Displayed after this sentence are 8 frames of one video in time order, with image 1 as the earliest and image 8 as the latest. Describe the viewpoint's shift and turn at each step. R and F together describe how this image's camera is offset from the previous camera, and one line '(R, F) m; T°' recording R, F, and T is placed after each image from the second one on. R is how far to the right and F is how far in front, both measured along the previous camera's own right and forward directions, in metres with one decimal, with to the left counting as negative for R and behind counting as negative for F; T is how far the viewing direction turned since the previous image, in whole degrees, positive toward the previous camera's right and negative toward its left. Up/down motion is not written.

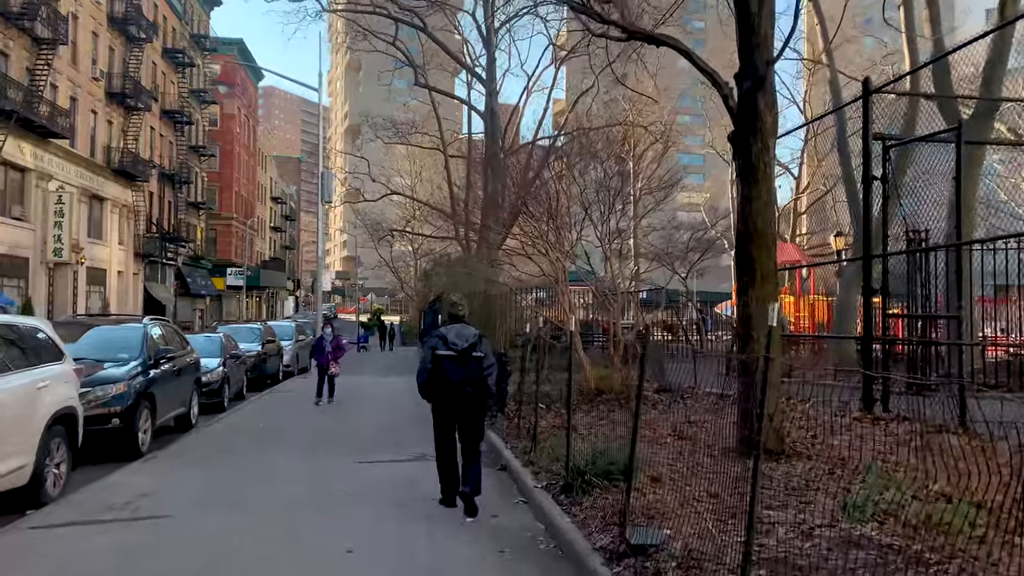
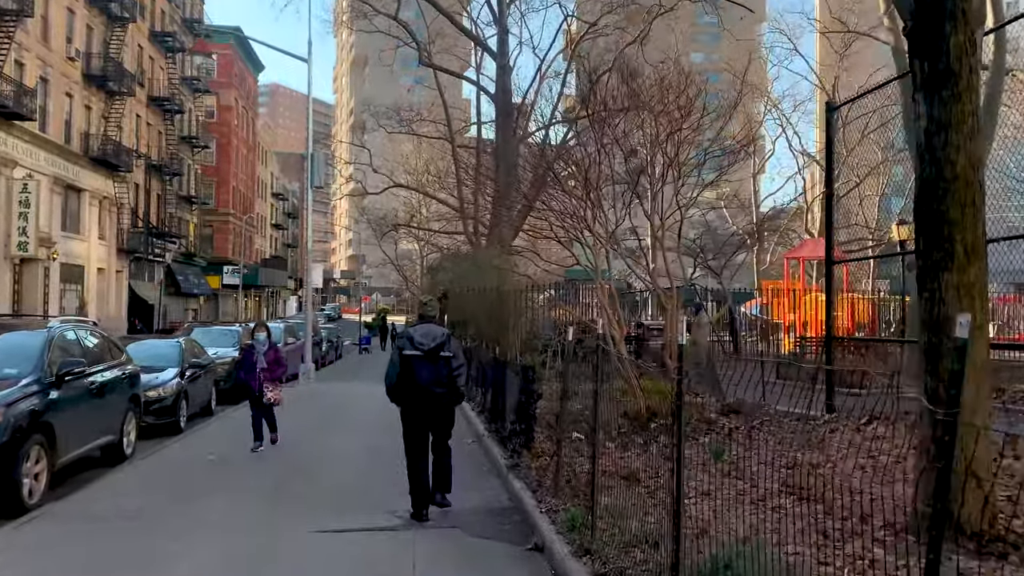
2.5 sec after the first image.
(-0.1, +2.4) m; 0°
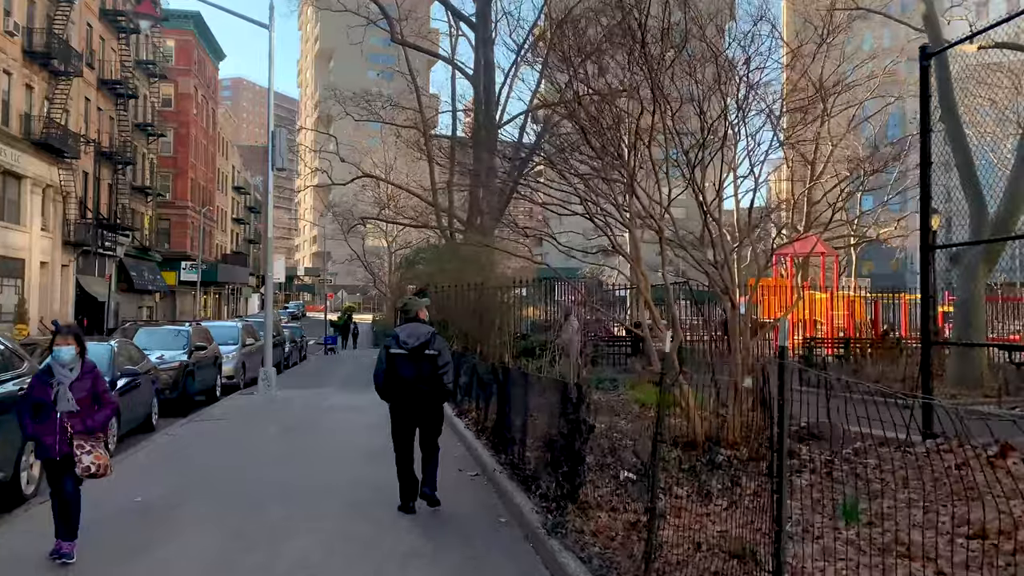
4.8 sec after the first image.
(-0.4, +1.9) m; +2°
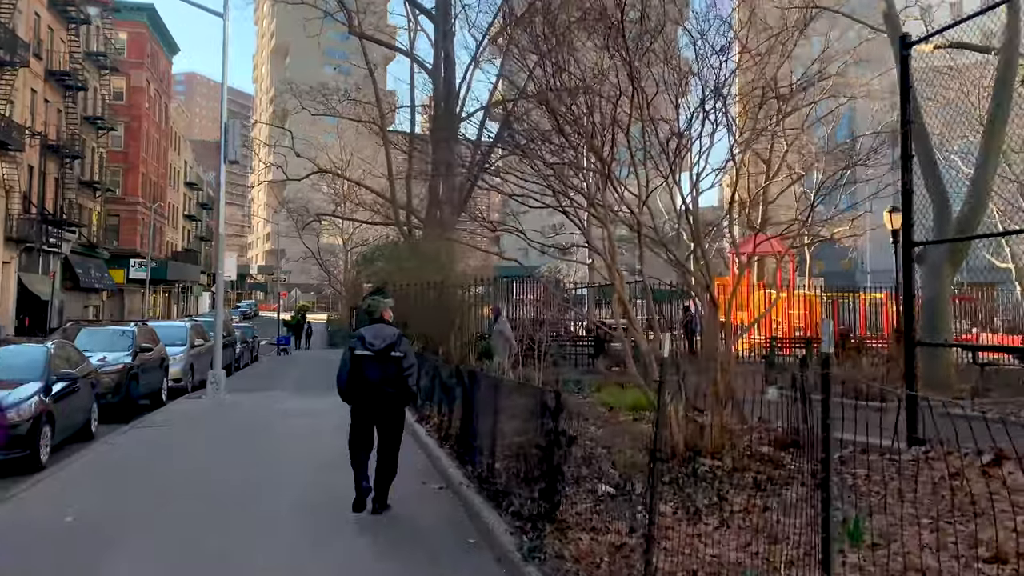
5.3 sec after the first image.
(-0.1, +0.4) m; +3°
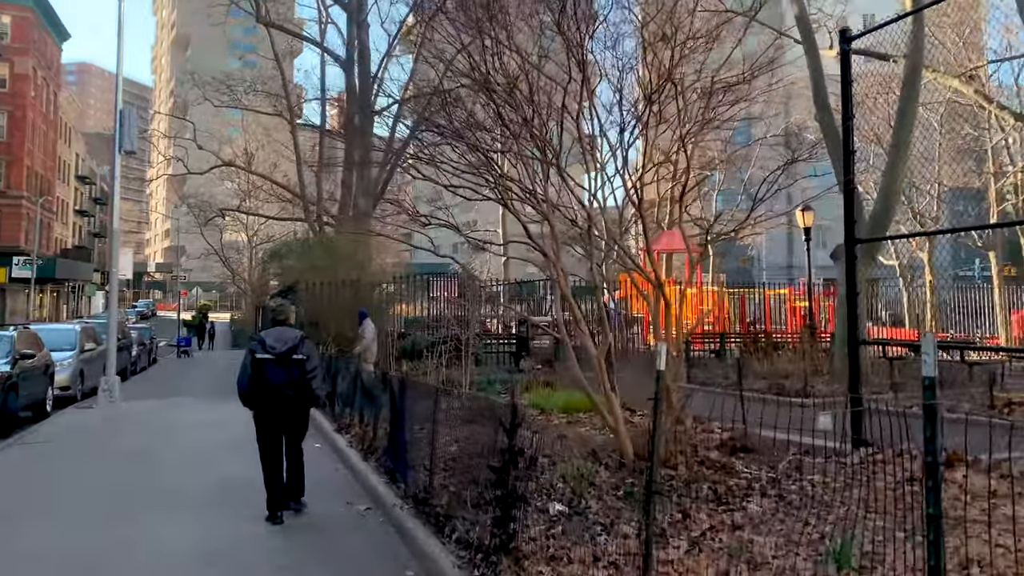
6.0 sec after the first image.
(-0.2, +0.5) m; +5°
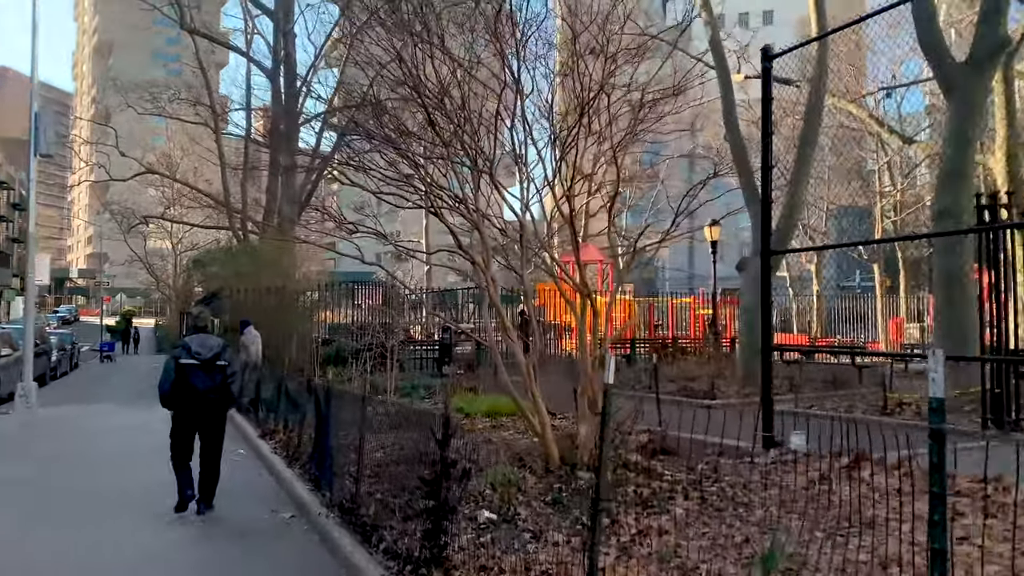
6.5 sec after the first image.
(0.0, 0.0) m; +4°
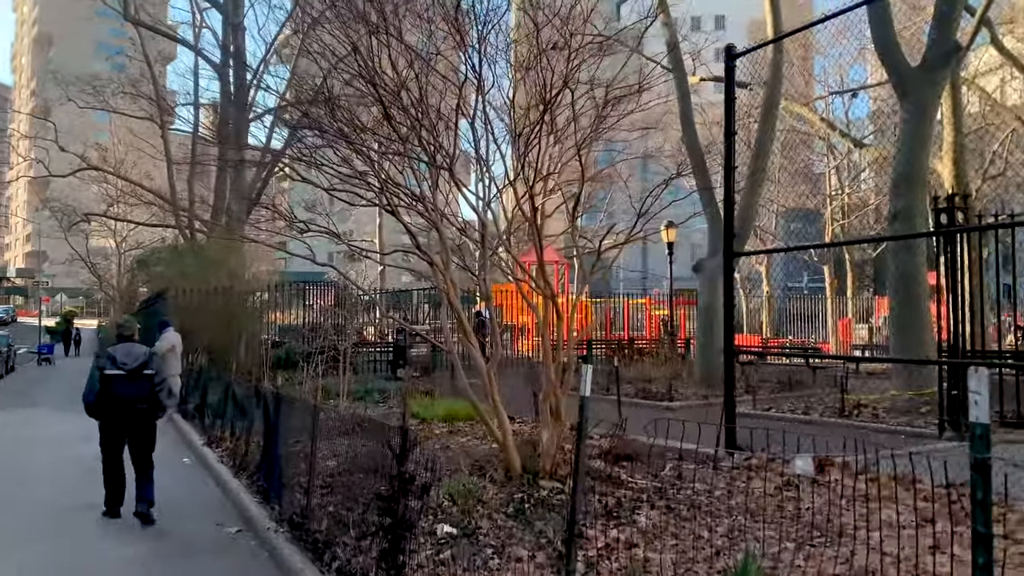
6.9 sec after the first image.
(0.0, +0.2) m; +3°
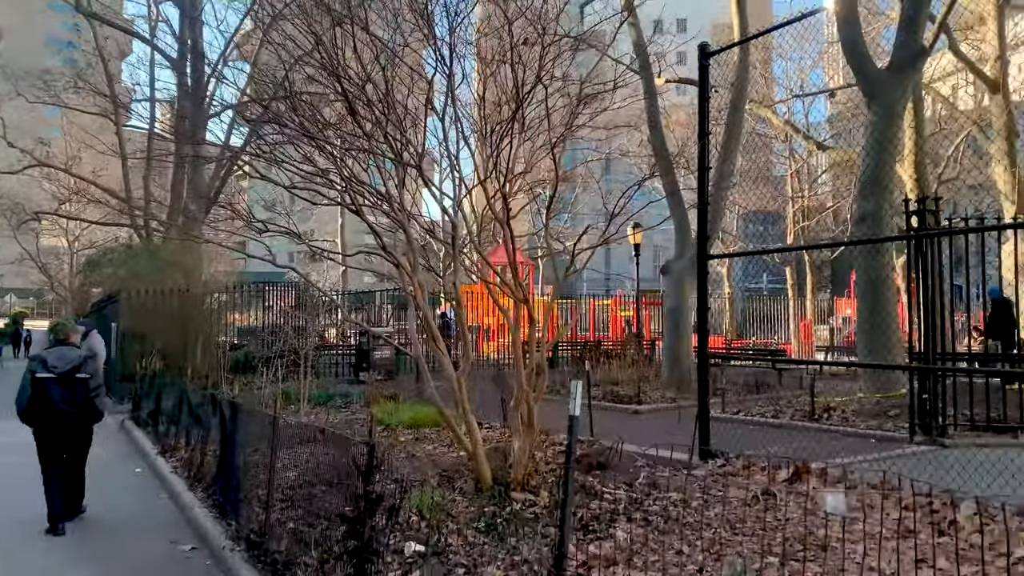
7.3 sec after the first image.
(0.0, +0.2) m; +2°
